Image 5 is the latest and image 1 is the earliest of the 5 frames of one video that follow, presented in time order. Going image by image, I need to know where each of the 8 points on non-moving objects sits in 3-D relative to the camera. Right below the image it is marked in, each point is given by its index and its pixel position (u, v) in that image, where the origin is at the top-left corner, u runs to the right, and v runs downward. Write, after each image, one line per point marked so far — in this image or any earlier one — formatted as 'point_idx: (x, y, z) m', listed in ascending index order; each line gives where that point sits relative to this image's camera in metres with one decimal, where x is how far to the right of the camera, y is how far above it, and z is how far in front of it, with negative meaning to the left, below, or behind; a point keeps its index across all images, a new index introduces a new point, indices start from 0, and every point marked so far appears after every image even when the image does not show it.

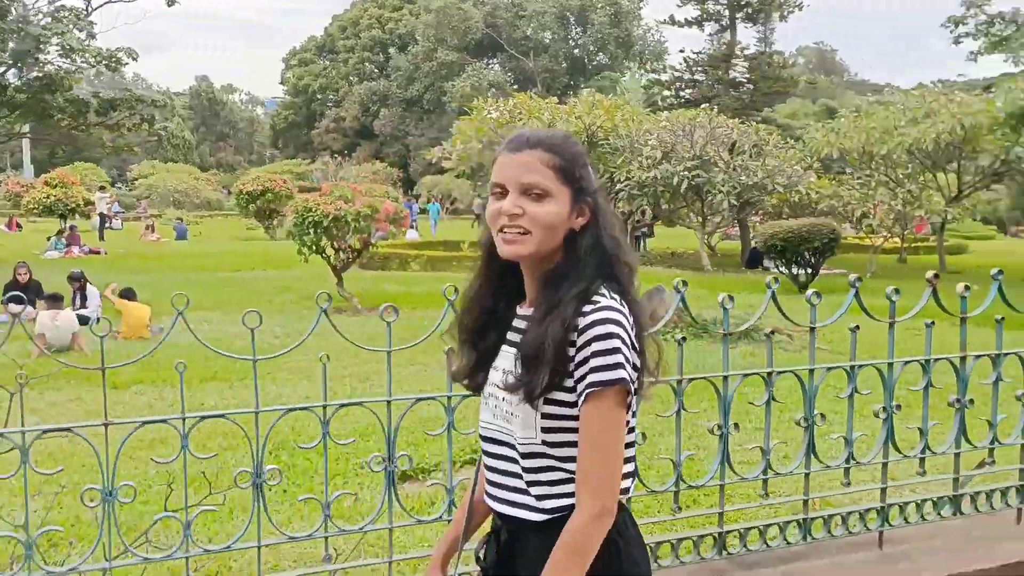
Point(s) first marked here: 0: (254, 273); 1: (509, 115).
0: (-3.3, +0.2, +12.4) m
1: (0.0, +2.9, +16.6) m
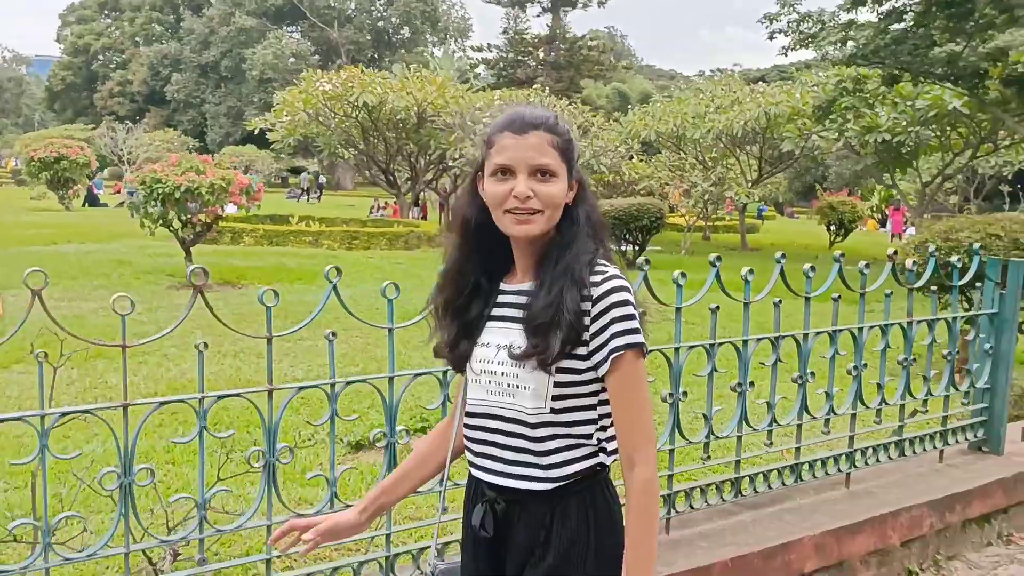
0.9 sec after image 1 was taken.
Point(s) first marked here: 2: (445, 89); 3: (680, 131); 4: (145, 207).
0: (-5.2, +0.5, +11.7) m
1: (-2.8, +3.4, +16.4) m
2: (-1.1, +3.5, +17.1) m
3: (+3.1, +2.9, +18.1) m
4: (-3.3, +0.7, +8.9) m
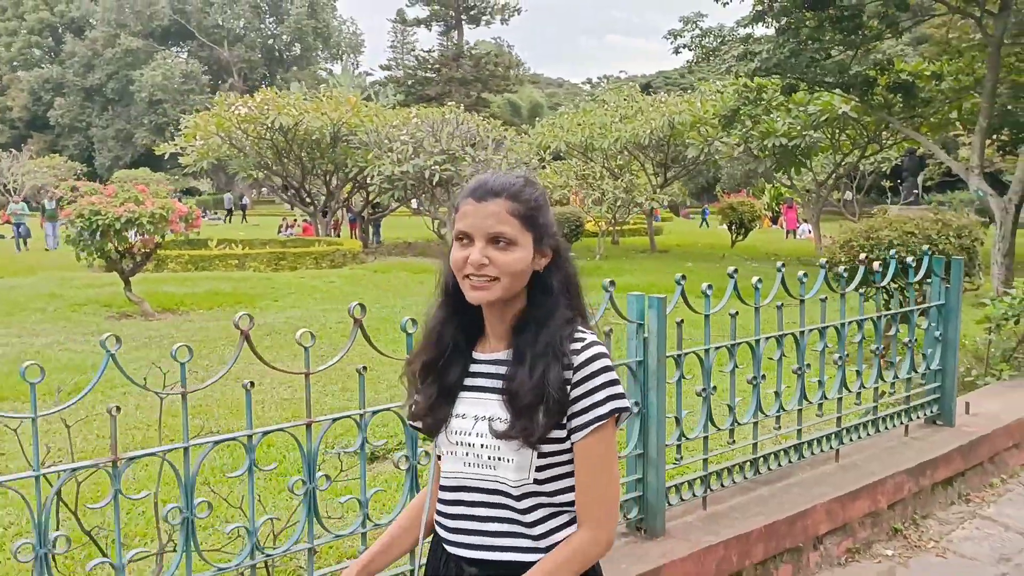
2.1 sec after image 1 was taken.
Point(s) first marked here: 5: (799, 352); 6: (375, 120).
0: (-6.0, +0.1, +11.4) m
1: (-4.3, +3.0, +16.4) m
2: (-2.7, +3.2, +17.3) m
3: (+1.5, +2.8, +18.7) m
4: (-3.9, +0.4, +8.9) m
5: (+0.9, -0.2, +3.1) m
6: (-2.3, +2.9, +16.9) m
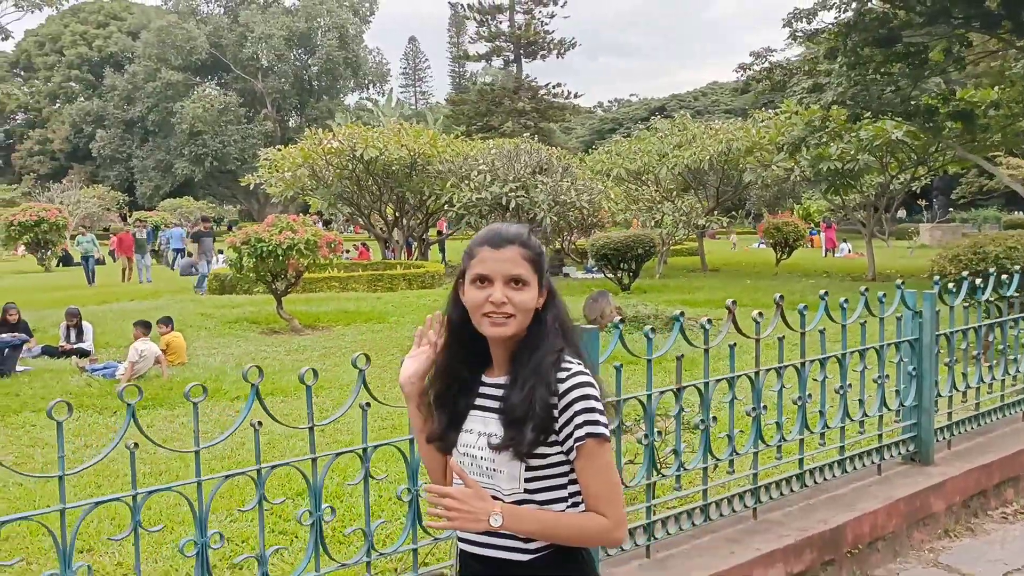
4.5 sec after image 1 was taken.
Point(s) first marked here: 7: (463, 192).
0: (-4.8, -0.2, +12.5) m
1: (-3.0, +2.6, +17.5) m
2: (-1.4, +2.8, +18.4) m
3: (+2.7, +2.4, +19.8) m
4: (-2.7, +0.2, +10.0) m
5: (+2.1, -0.2, +4.1) m
6: (-1.1, +2.5, +18.1) m
7: (-0.9, +1.7, +17.1) m
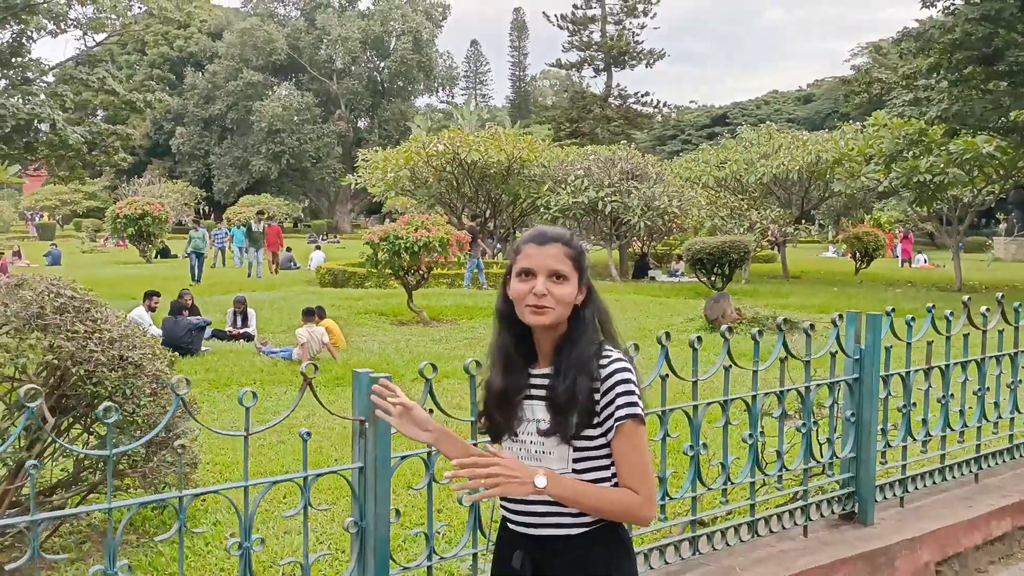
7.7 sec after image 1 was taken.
0: (-3.3, -0.1, +13.4) m
1: (-1.3, +2.7, +18.3) m
2: (+0.4, +2.8, +19.1) m
3: (+4.6, +2.3, +20.2) m
4: (-1.4, +0.3, +10.7) m
5: (+3.1, -0.2, +4.7) m
6: (+0.7, +2.5, +18.7) m
7: (+0.9, +1.7, +17.8) m
